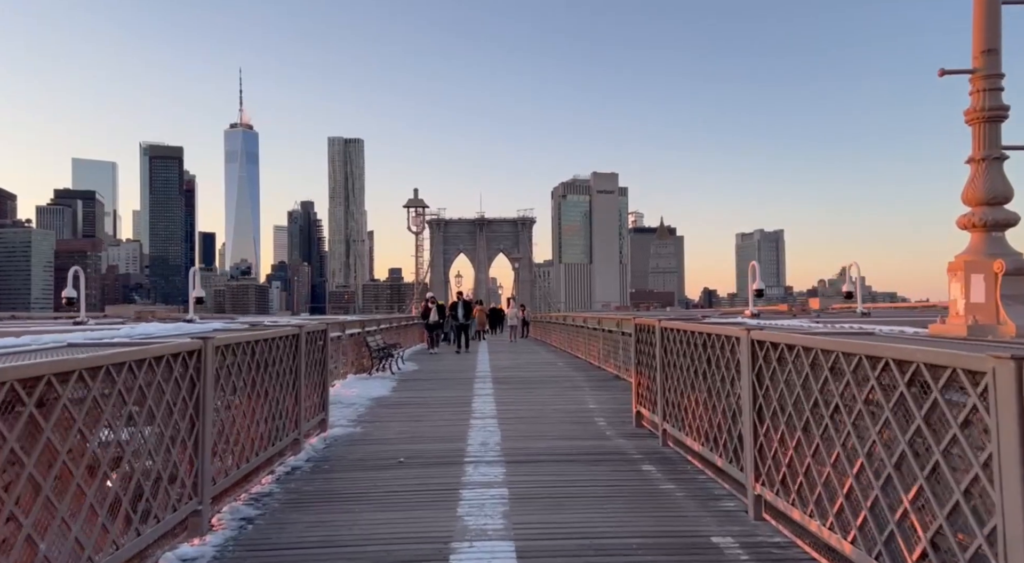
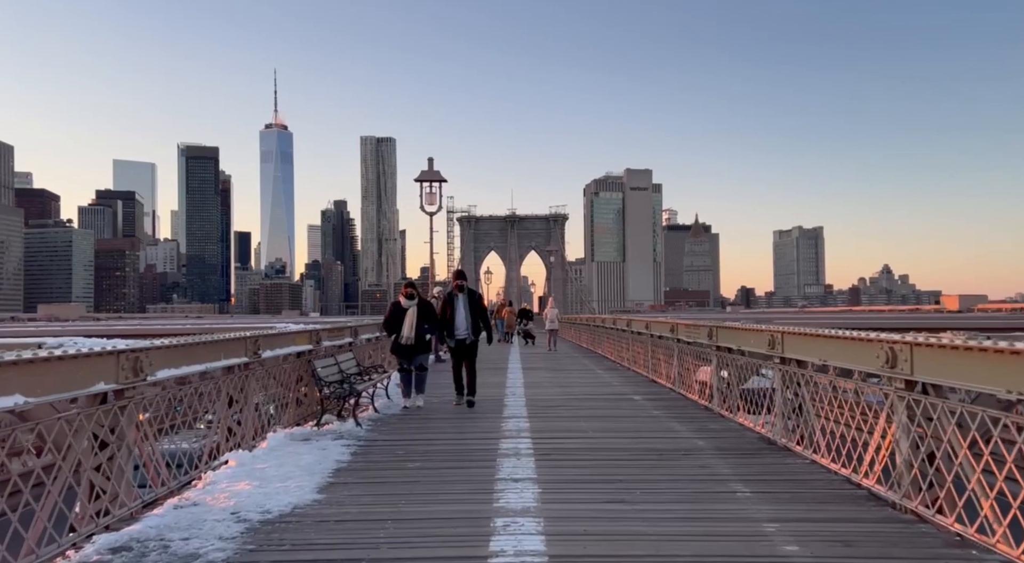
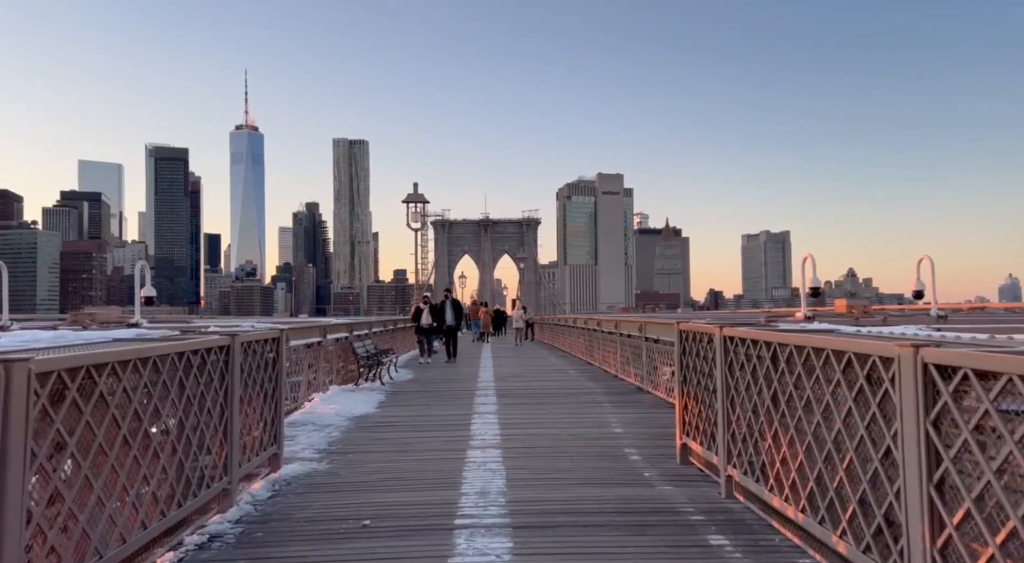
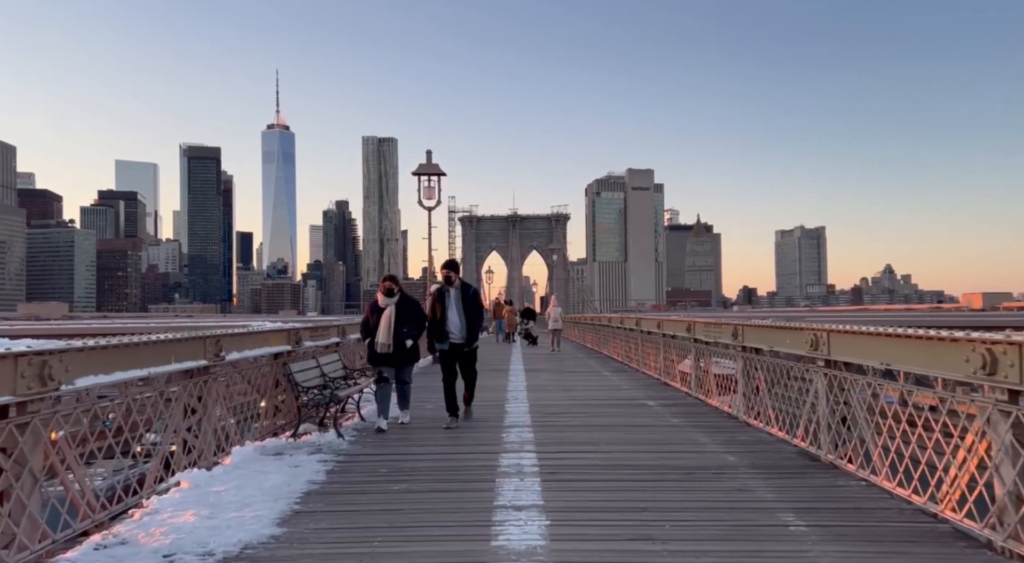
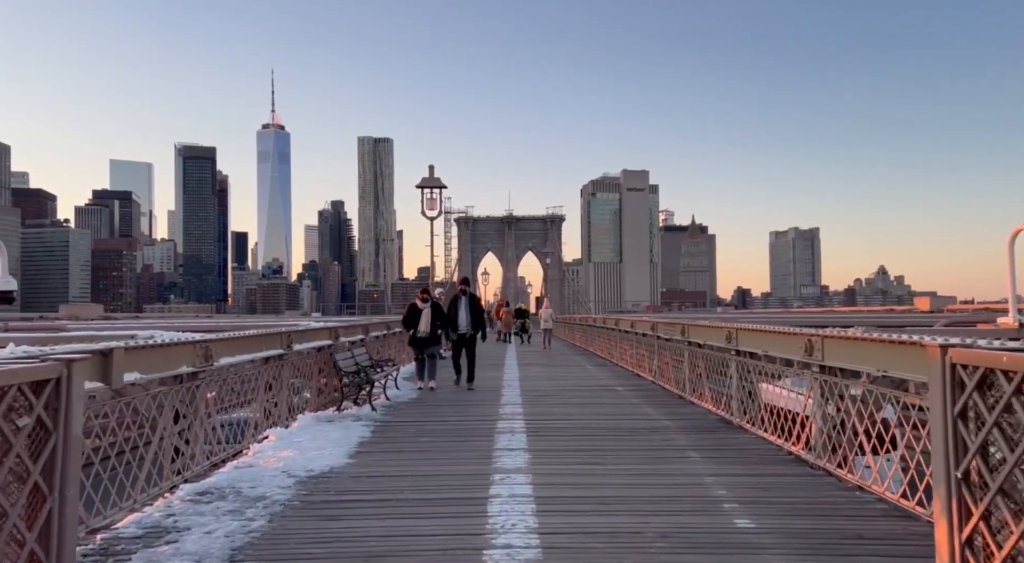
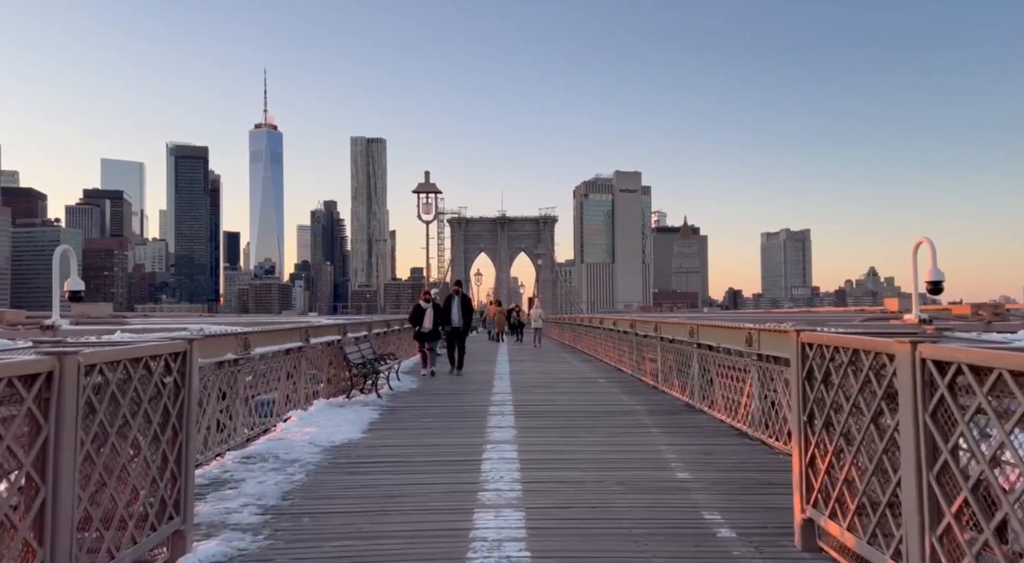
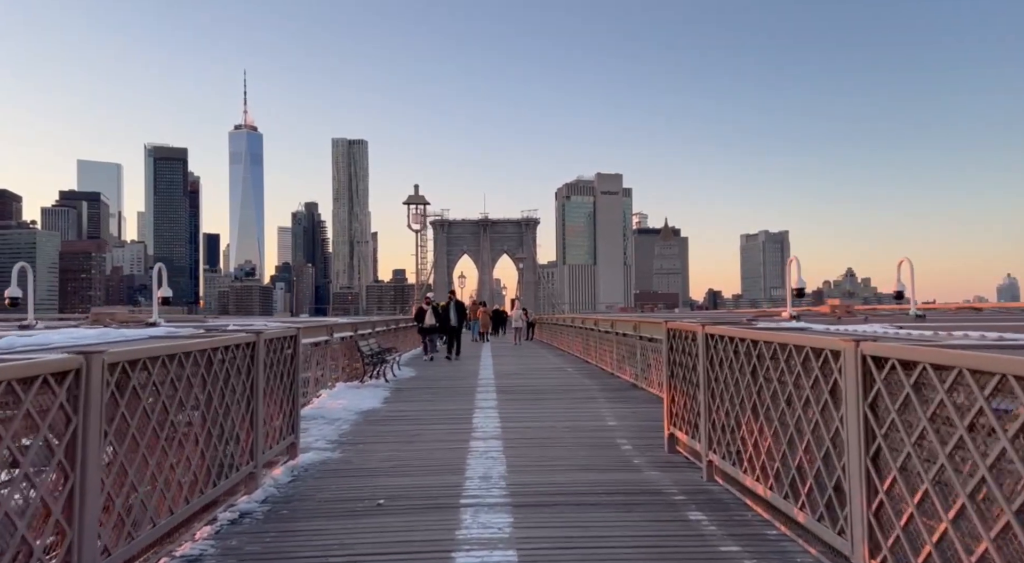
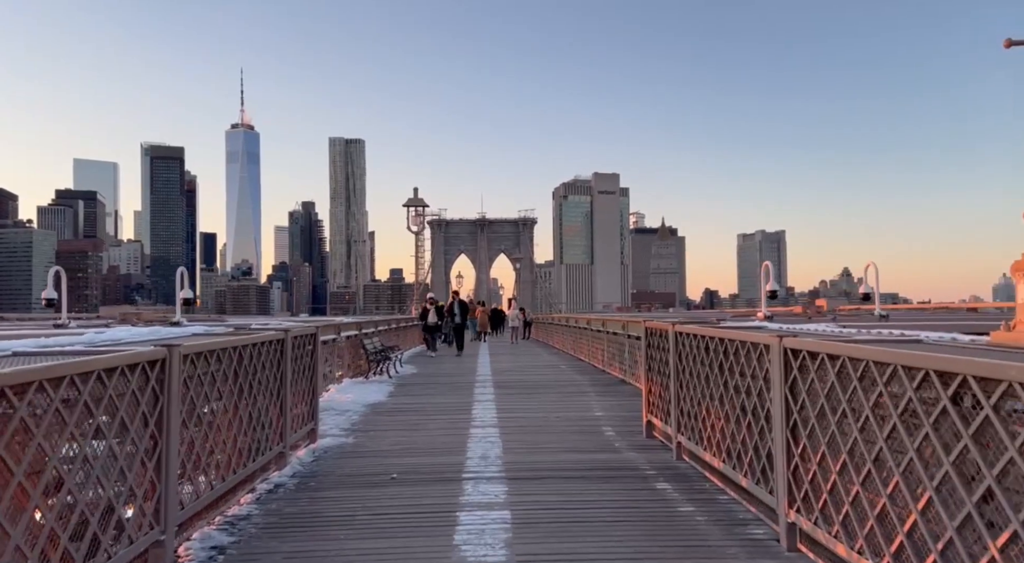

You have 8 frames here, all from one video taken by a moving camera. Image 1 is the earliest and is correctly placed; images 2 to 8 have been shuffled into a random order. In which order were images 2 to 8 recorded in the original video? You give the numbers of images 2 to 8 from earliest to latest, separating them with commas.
8, 7, 3, 6, 5, 2, 4
